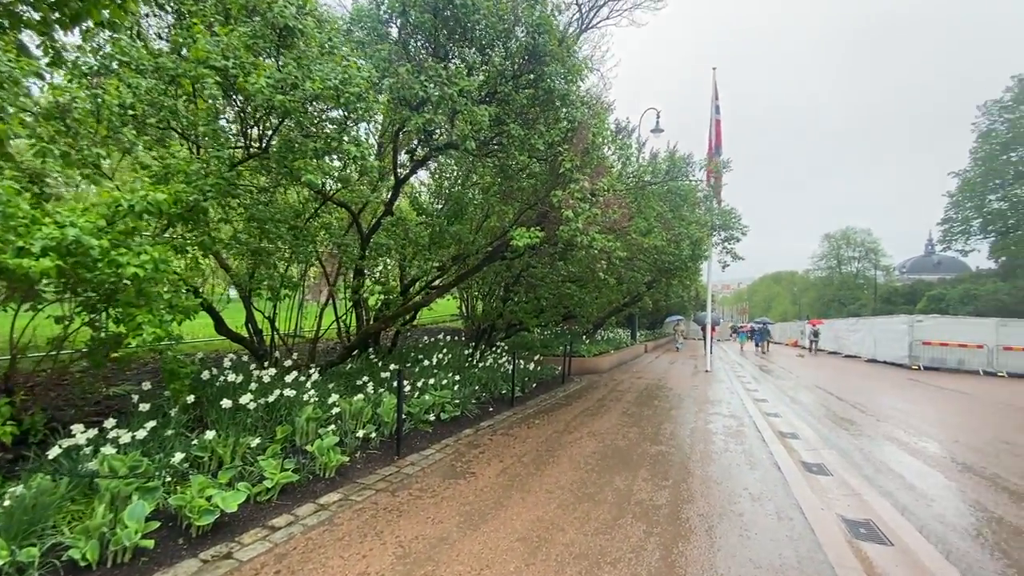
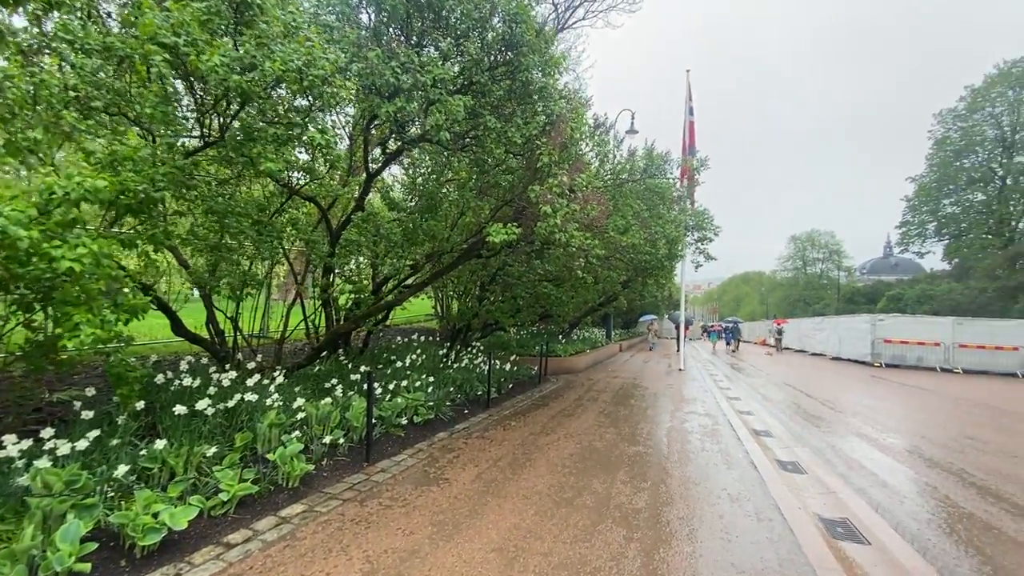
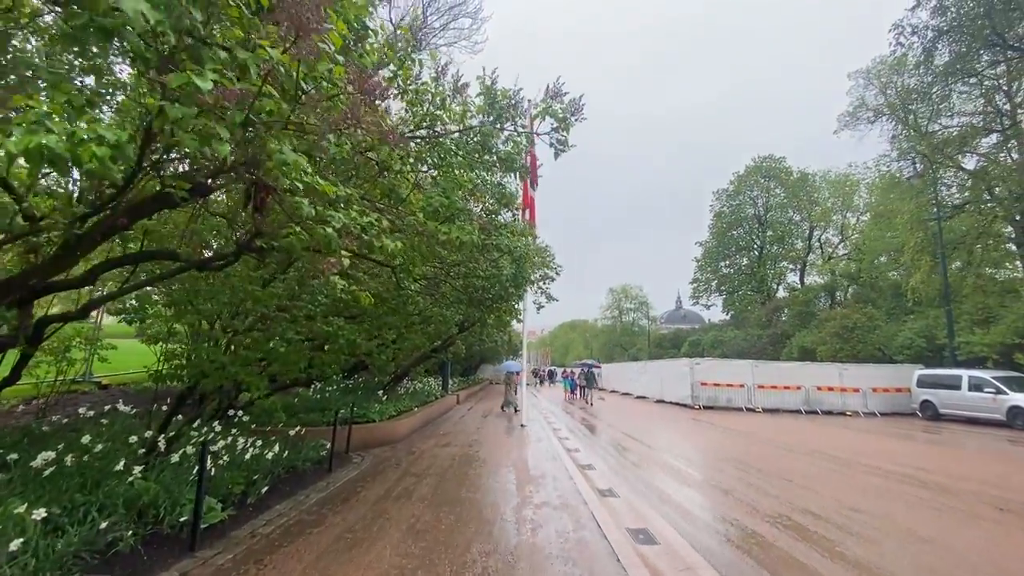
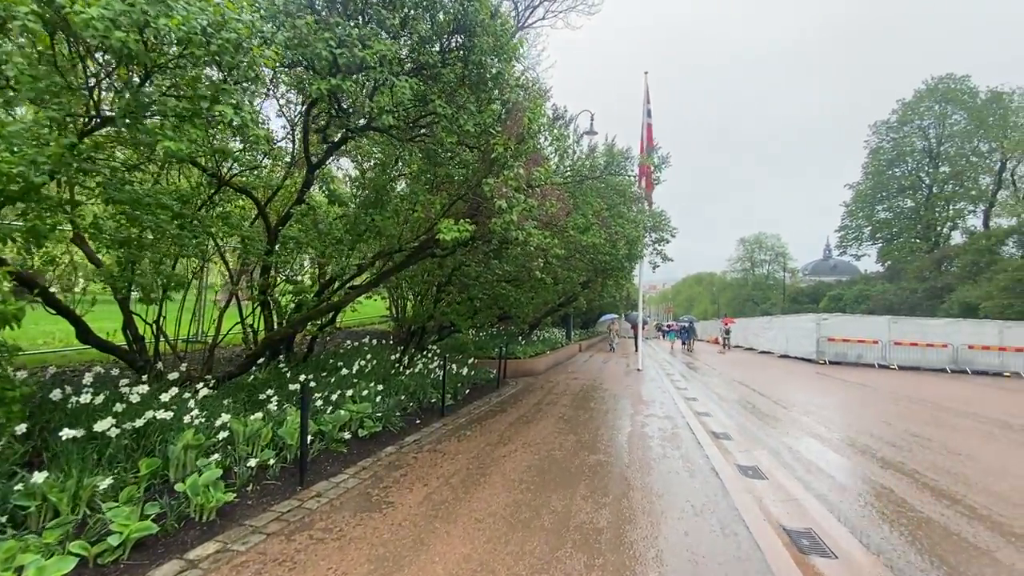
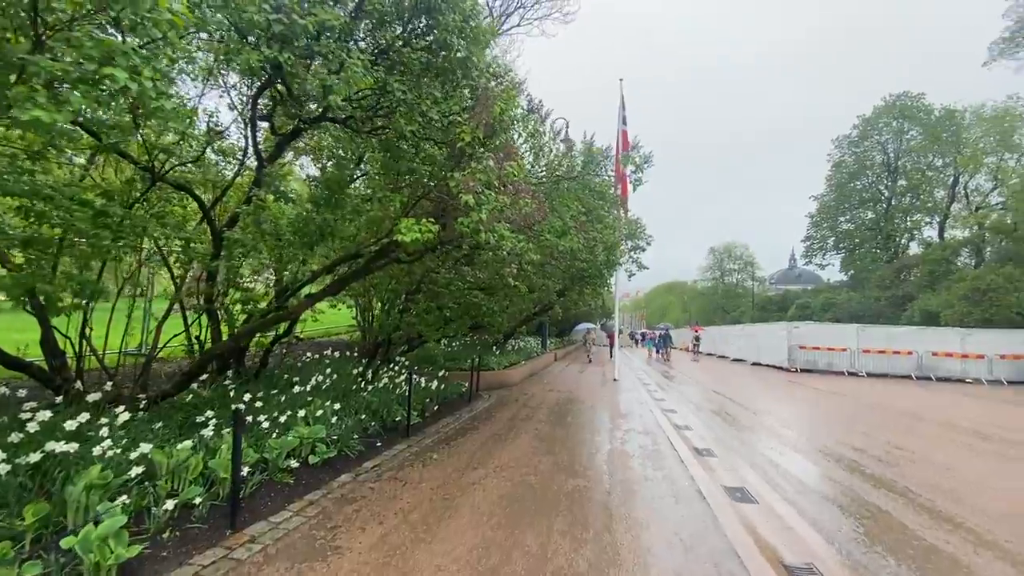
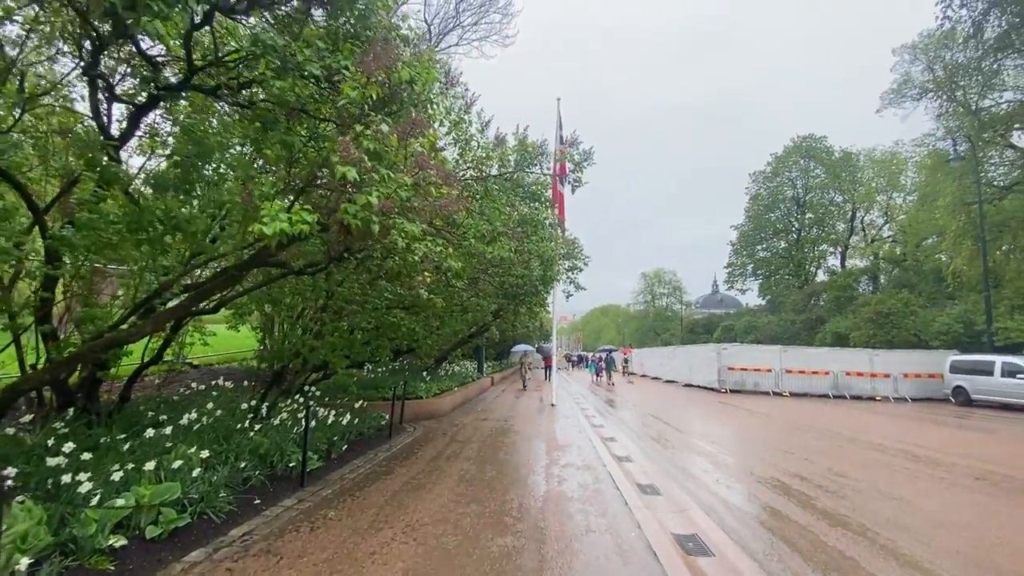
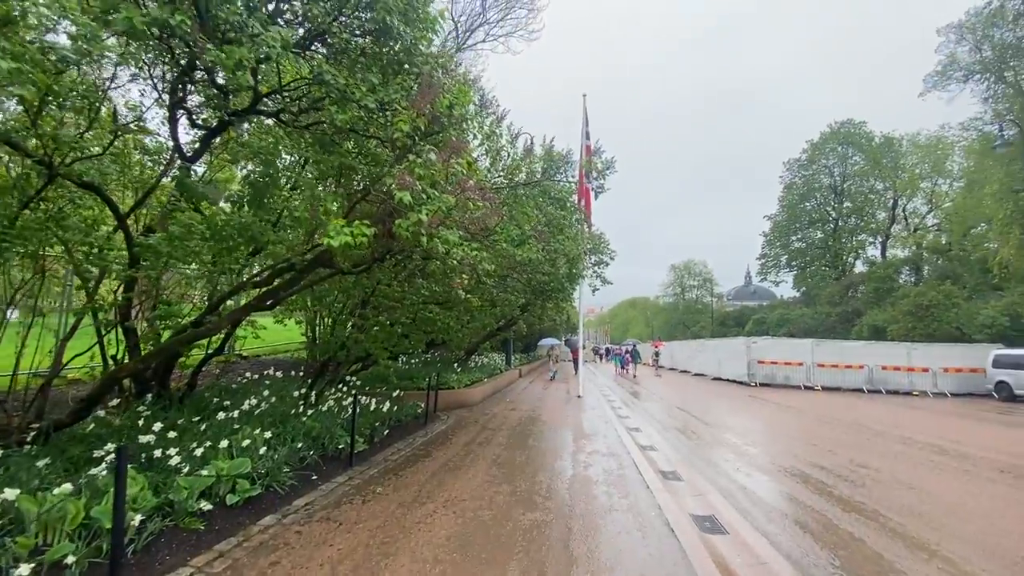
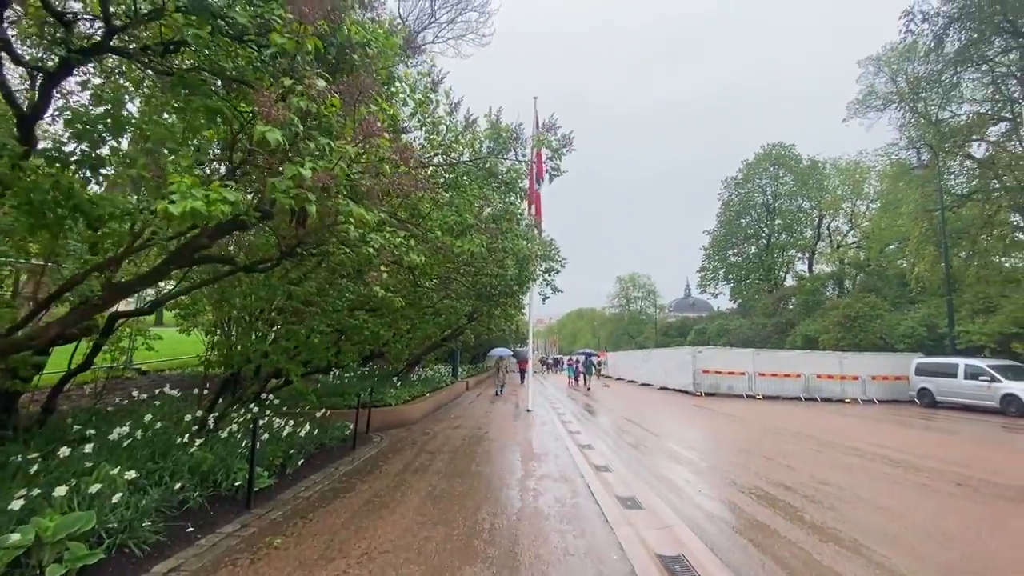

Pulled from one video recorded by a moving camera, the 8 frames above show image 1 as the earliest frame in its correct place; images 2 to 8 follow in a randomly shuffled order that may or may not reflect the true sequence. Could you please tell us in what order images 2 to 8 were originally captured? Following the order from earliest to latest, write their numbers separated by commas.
2, 4, 5, 7, 6, 8, 3
